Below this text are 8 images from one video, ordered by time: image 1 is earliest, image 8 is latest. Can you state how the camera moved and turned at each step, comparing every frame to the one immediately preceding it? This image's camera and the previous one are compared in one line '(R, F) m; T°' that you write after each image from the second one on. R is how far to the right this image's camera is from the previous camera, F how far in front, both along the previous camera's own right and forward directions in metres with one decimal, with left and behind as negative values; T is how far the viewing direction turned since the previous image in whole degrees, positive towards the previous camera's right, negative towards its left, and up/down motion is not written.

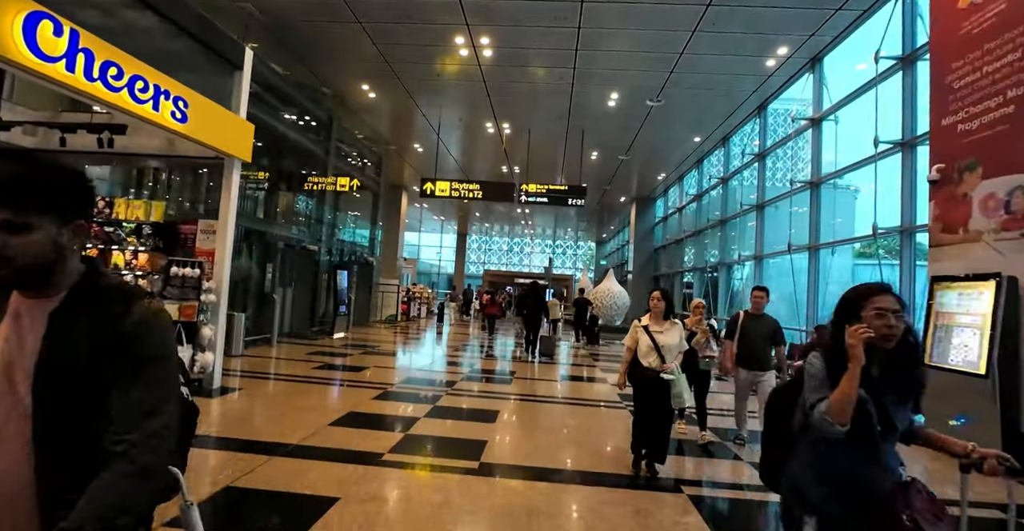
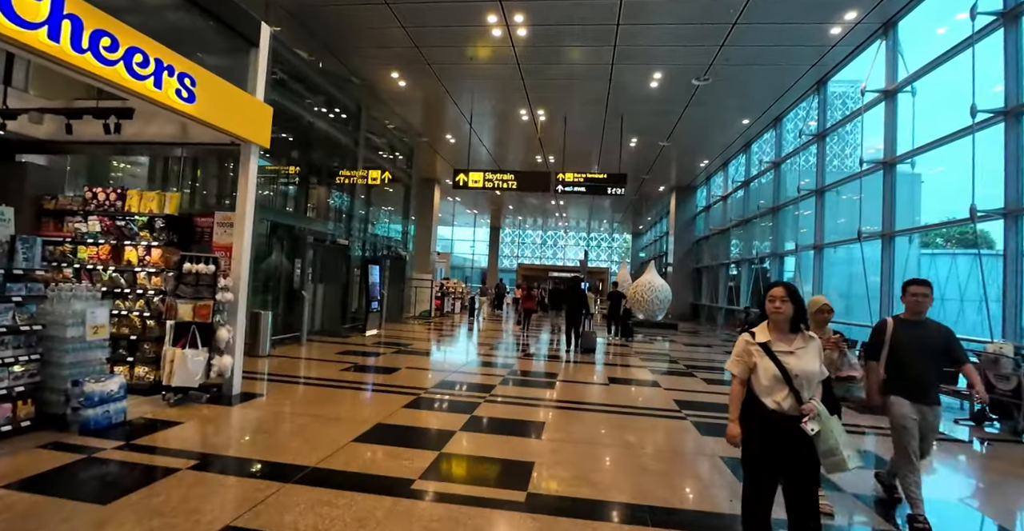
(-0.1, +0.5) m; -4°
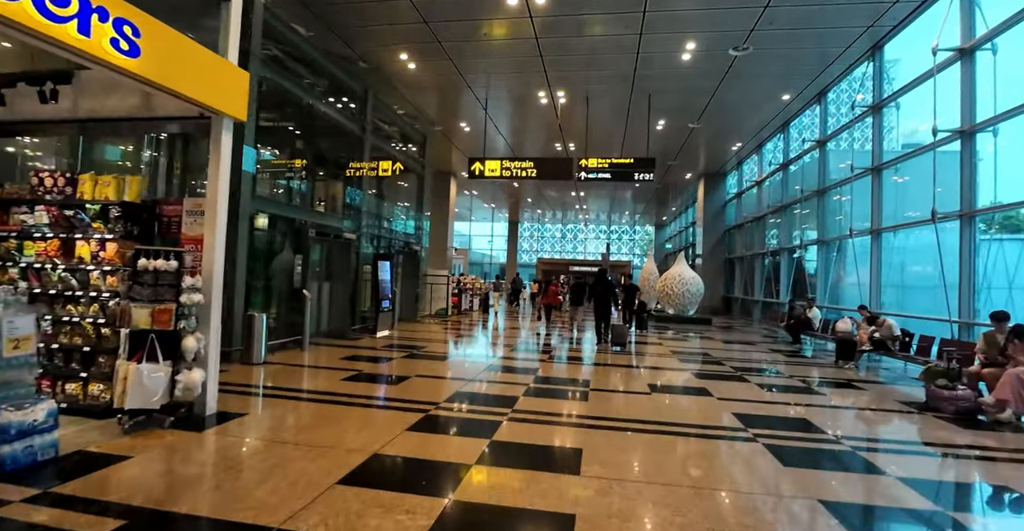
(0.0, +0.8) m; -2°
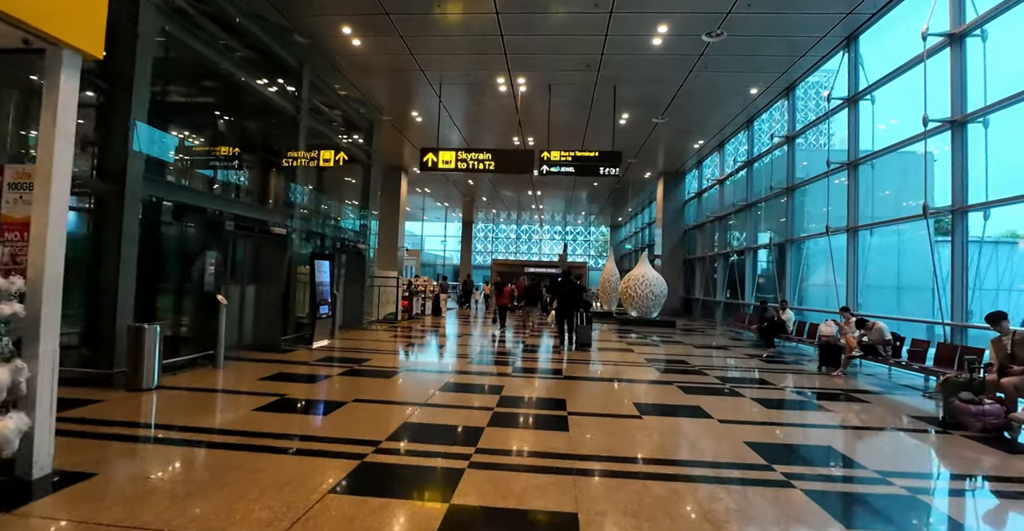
(-0.1, +1.0) m; +5°
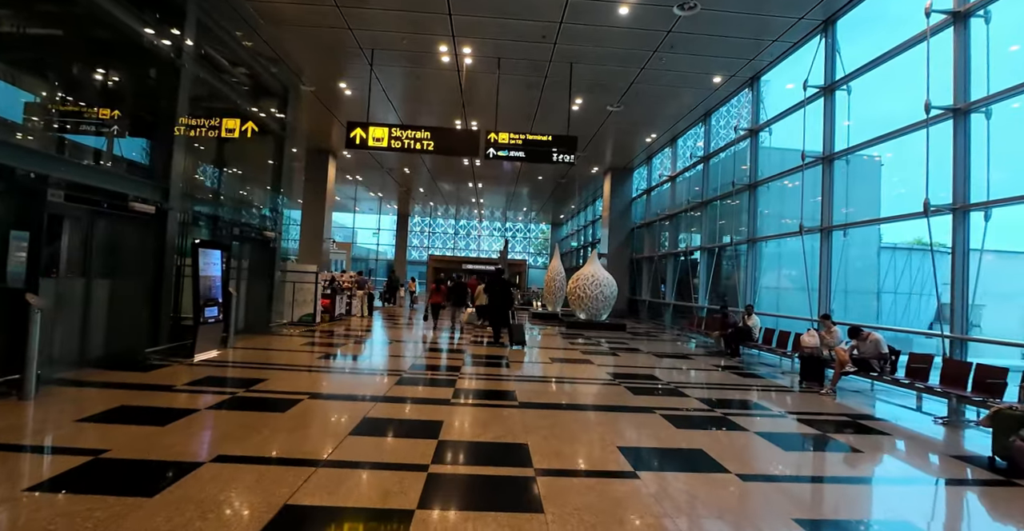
(-0.1, +1.3) m; +7°
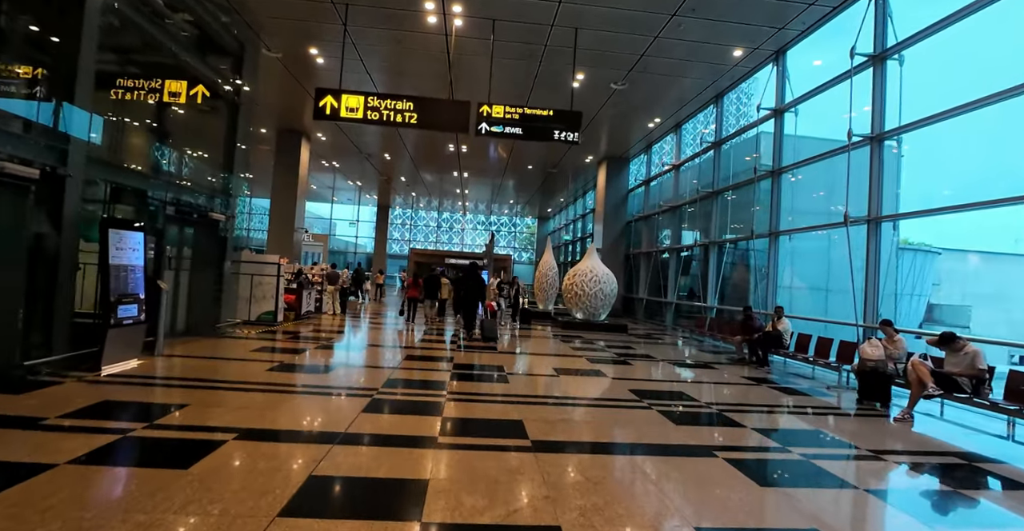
(-0.2, +1.2) m; +2°
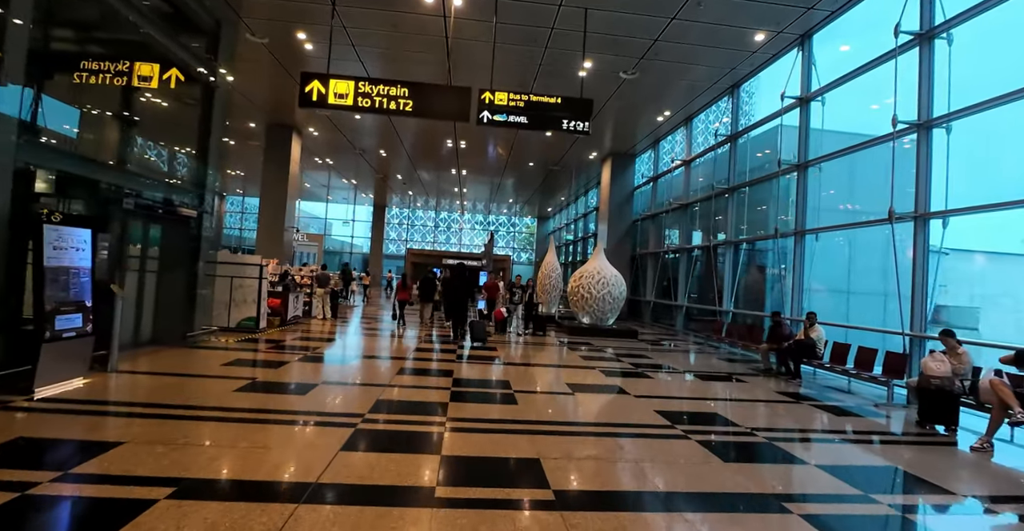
(-0.1, +0.7) m; 0°
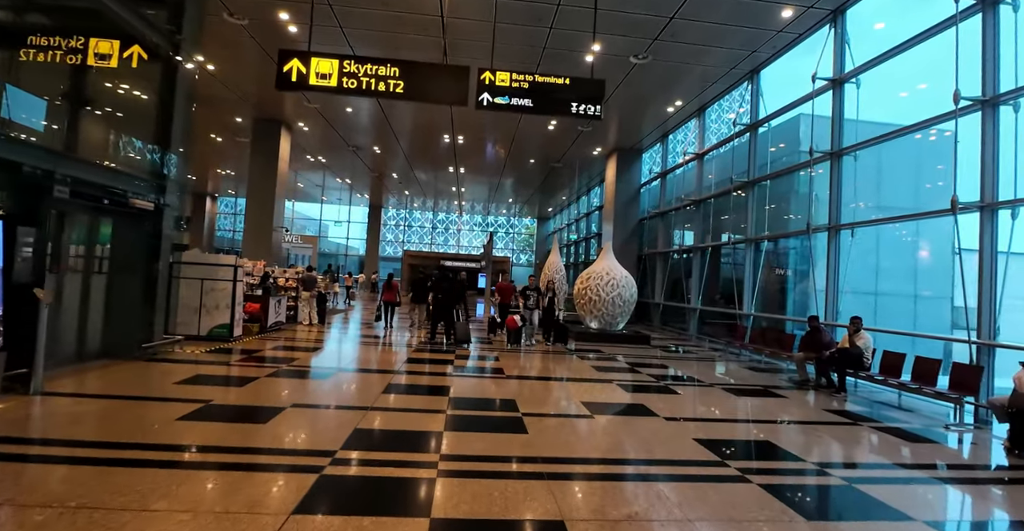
(-0.1, +0.8) m; 0°
